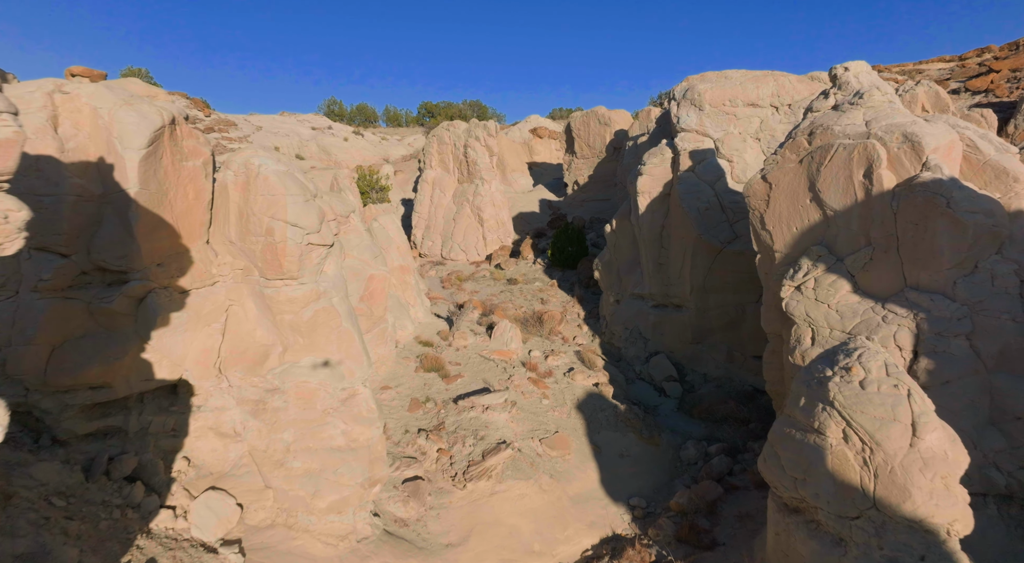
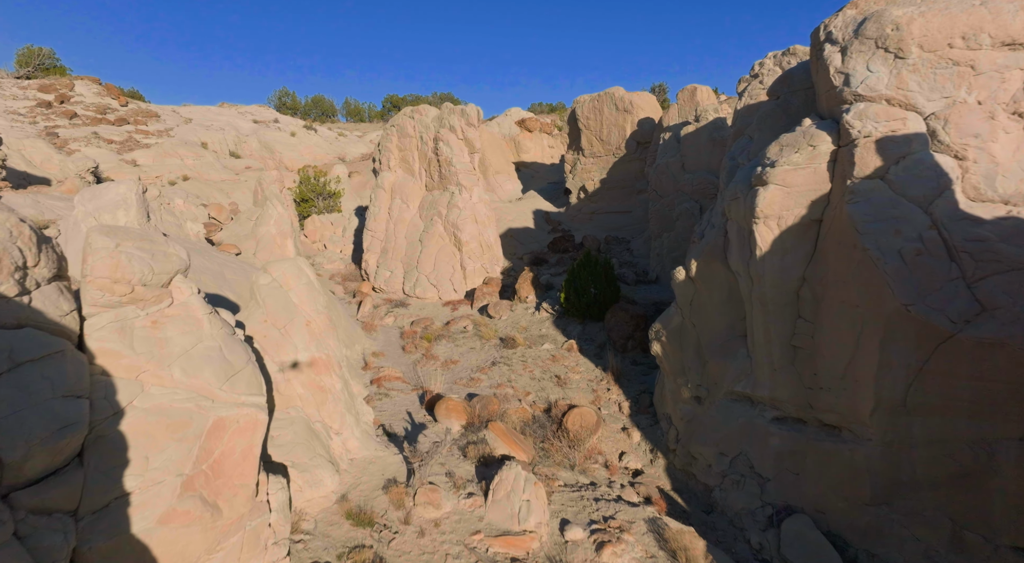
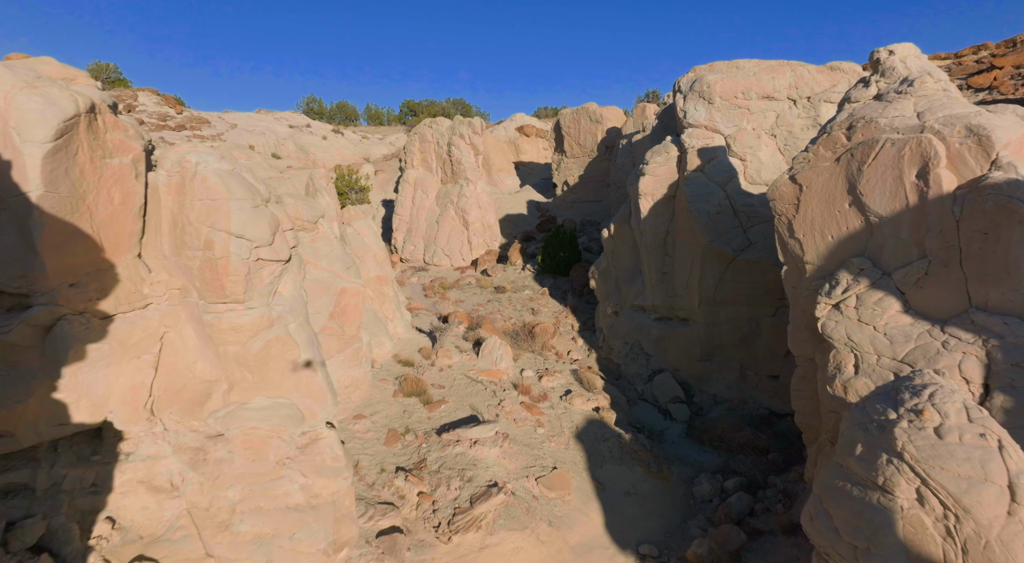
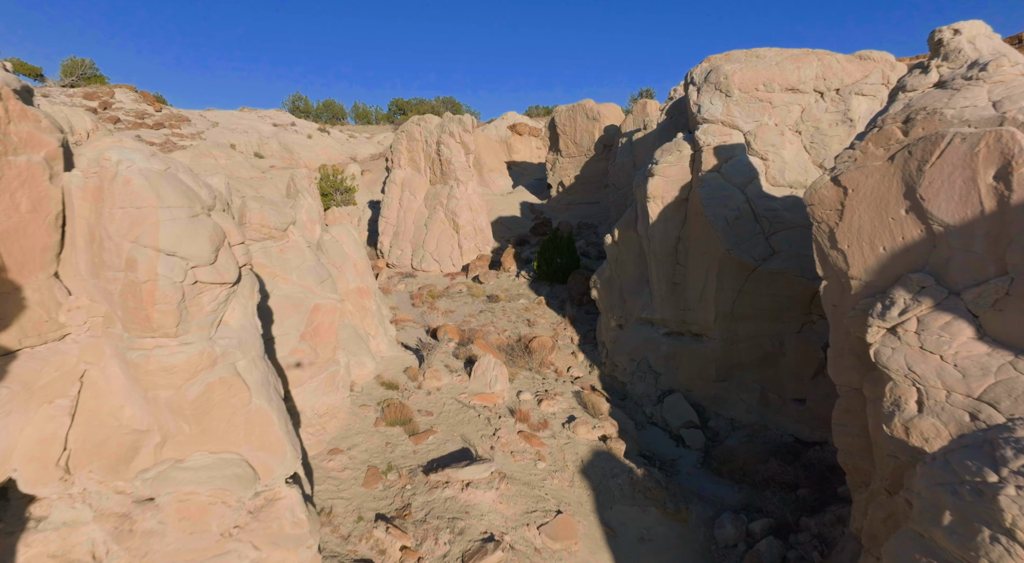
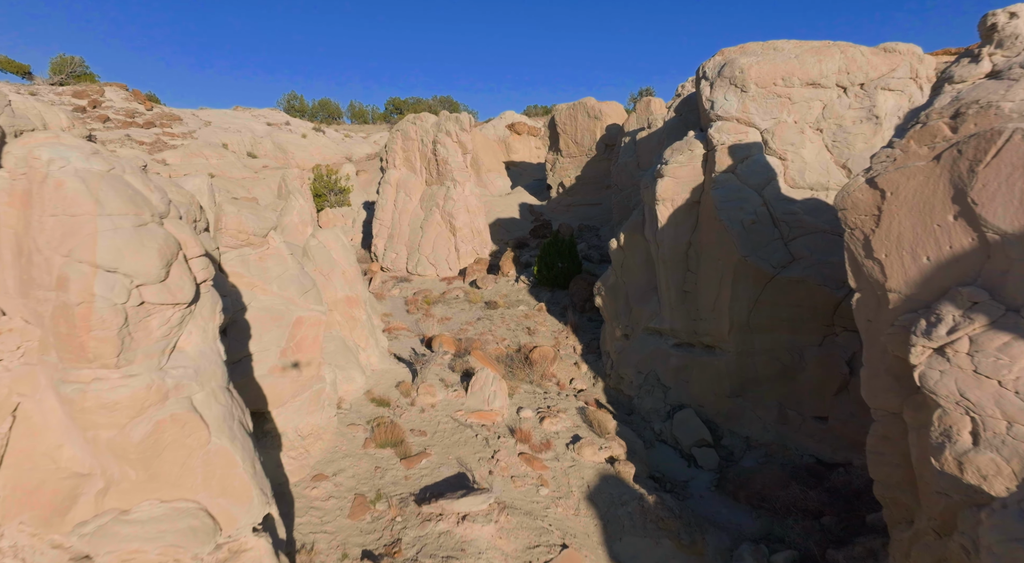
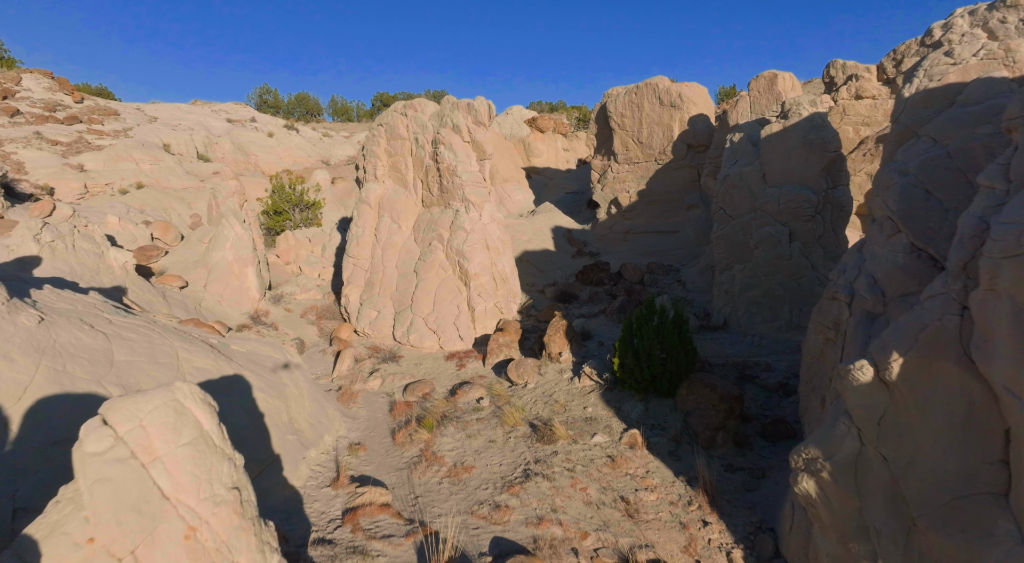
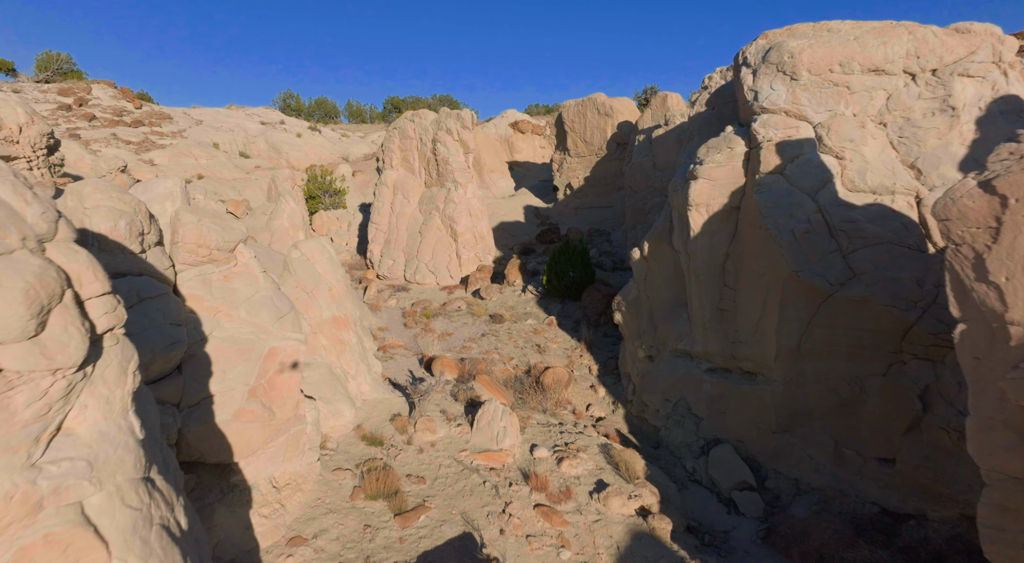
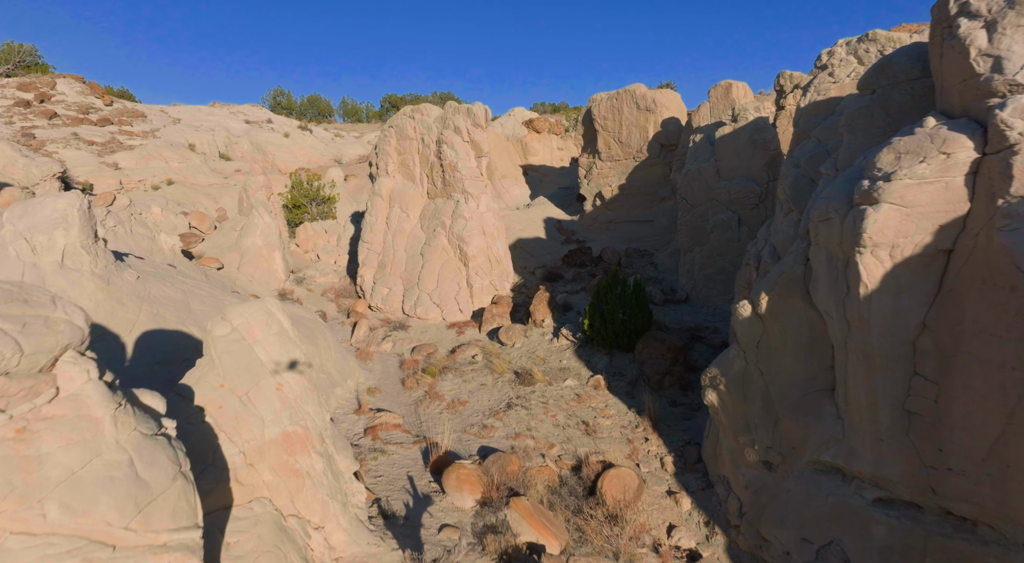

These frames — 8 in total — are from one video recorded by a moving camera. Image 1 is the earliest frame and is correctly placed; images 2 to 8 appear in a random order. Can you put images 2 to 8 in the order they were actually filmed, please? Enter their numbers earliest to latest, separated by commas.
3, 4, 5, 7, 2, 8, 6
